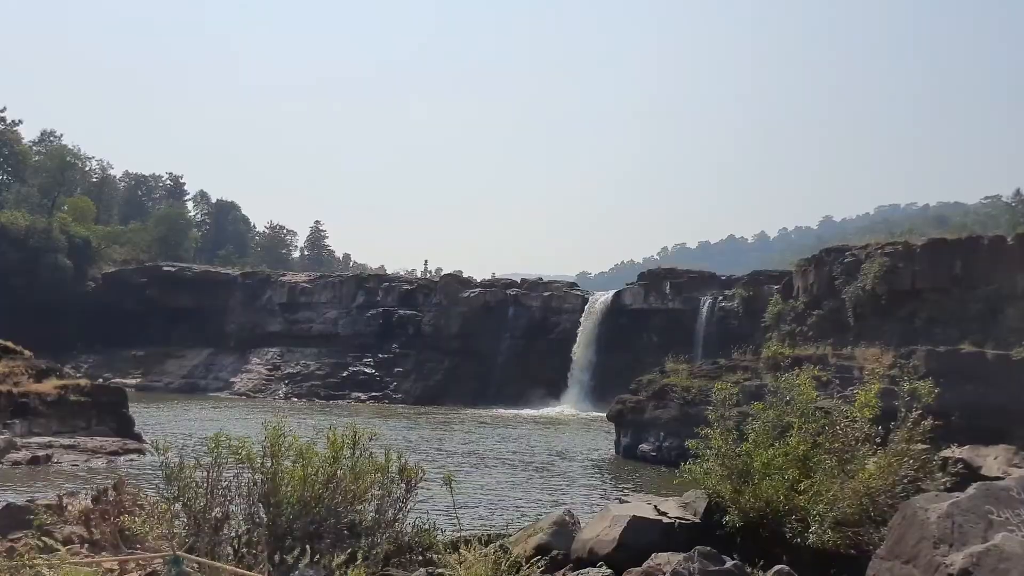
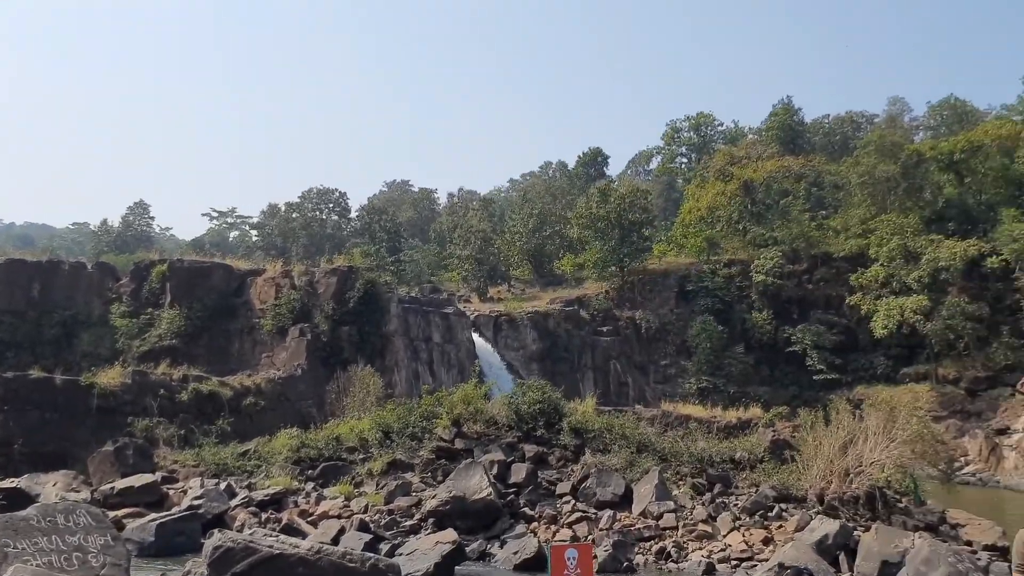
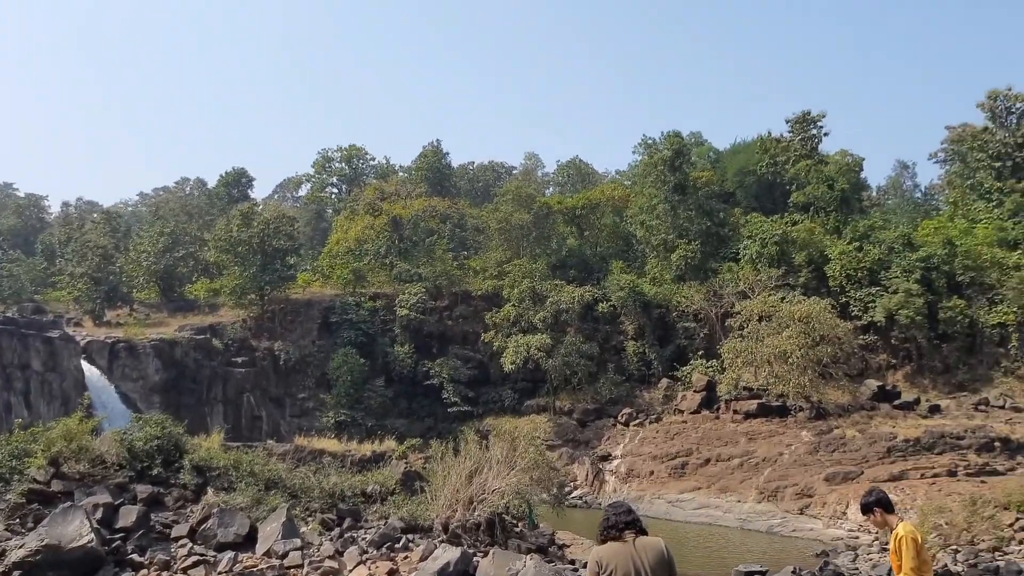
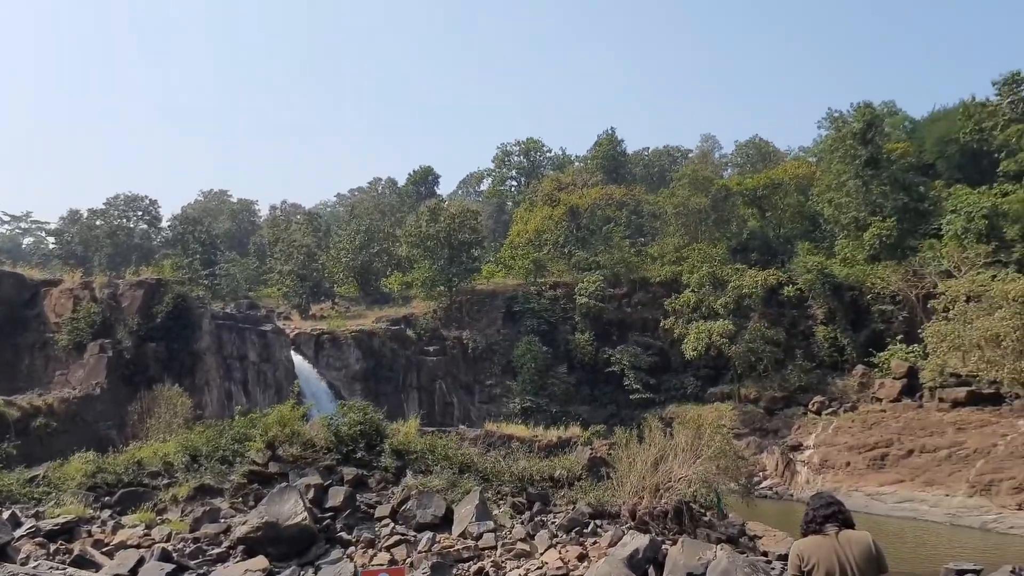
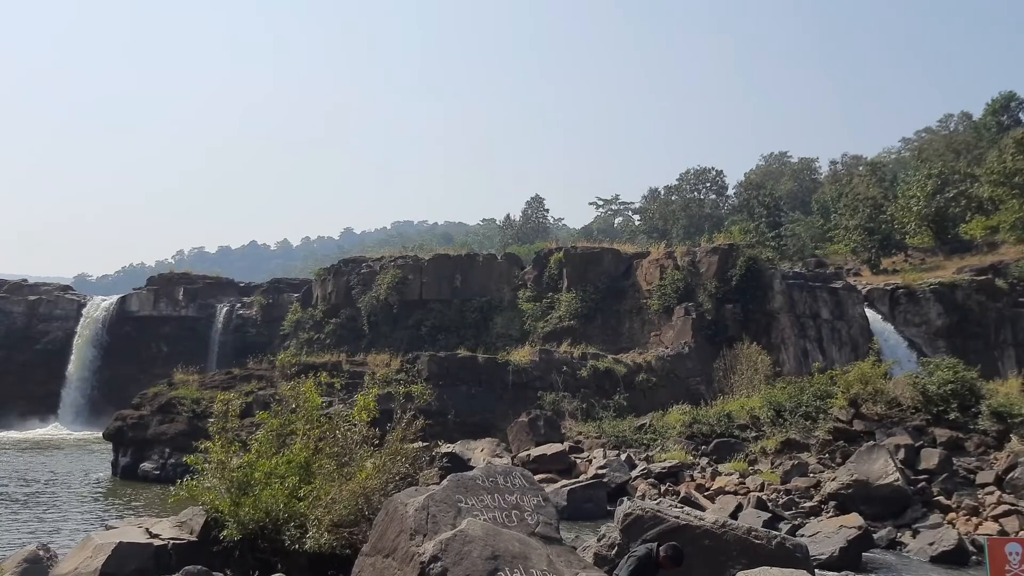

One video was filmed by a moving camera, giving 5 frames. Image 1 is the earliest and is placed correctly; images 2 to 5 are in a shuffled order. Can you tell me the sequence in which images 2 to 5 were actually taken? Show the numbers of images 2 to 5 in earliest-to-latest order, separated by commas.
5, 2, 4, 3
